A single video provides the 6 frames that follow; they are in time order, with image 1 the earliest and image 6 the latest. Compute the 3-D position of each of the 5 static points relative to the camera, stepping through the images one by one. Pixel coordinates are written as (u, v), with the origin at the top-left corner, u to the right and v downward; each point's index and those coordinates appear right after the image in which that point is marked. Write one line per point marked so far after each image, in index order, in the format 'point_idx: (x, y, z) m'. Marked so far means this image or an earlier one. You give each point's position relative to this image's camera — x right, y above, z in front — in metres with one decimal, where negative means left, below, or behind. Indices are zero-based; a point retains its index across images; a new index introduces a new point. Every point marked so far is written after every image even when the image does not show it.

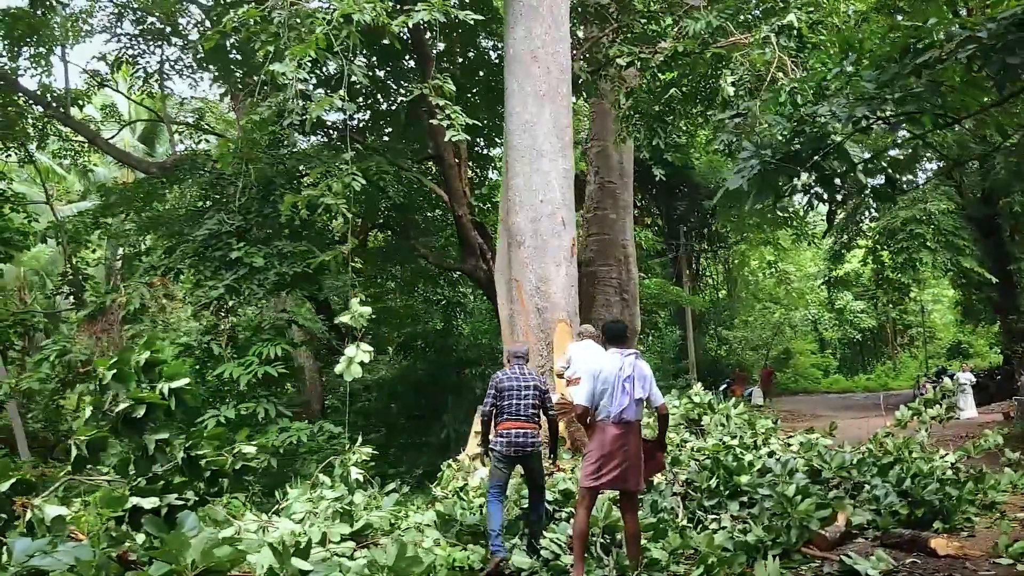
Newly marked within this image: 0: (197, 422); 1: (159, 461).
0: (-2.9, -1.3, +6.9) m
1: (-1.5, -0.7, +3.0) m
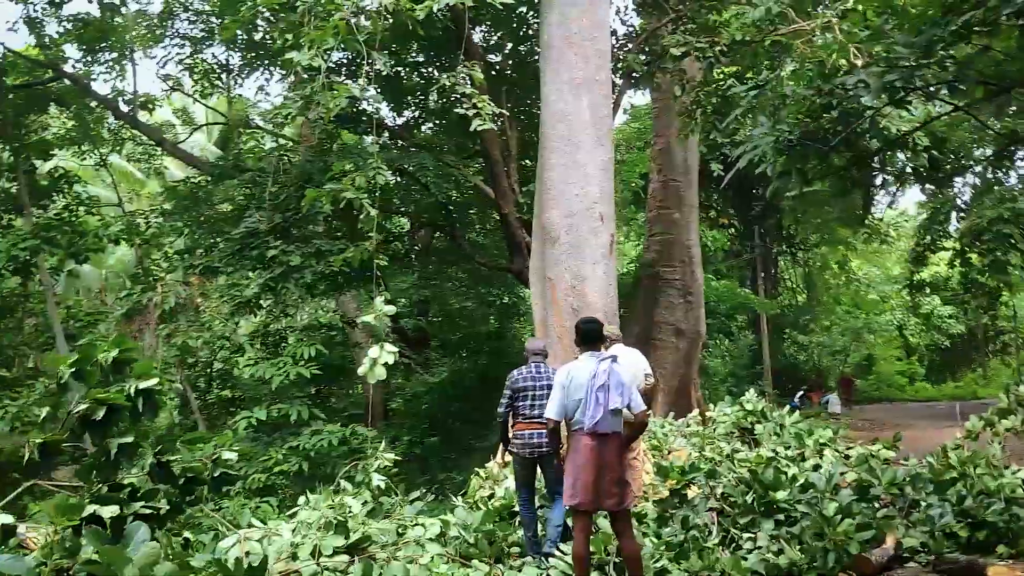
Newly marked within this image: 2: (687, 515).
0: (-2.6, -1.3, +6.8) m
1: (-1.5, -0.7, +2.9) m
2: (+1.1, -1.4, +4.4) m
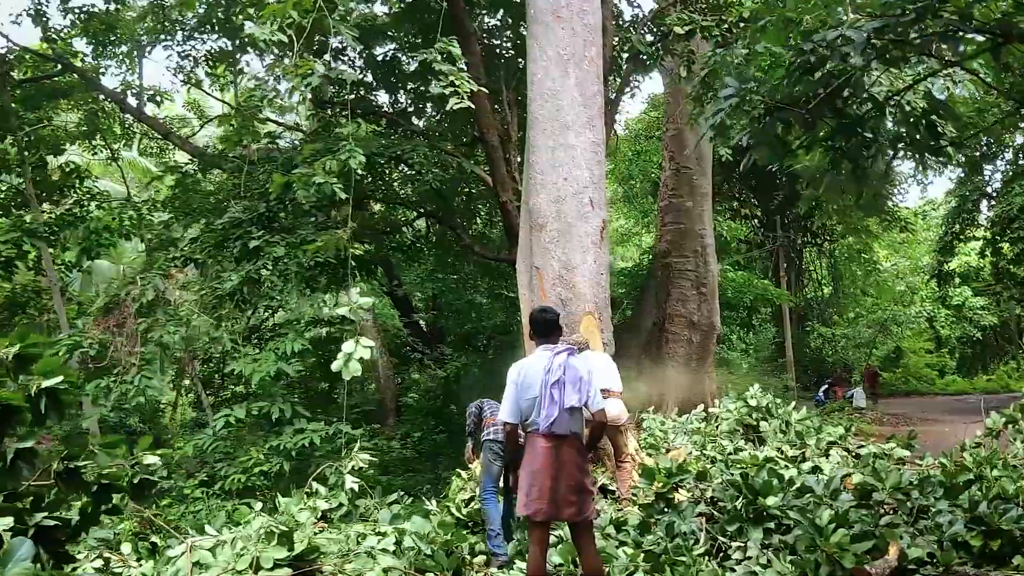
0: (-2.7, -1.2, +6.6) m
1: (-1.8, -0.7, +2.6) m
2: (+0.9, -1.3, +4.1) m
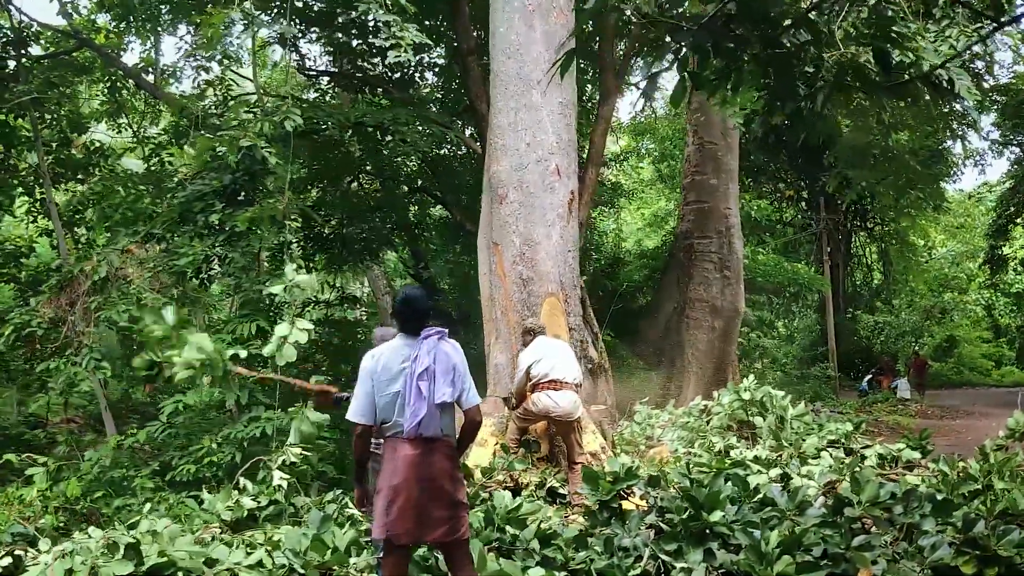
0: (-3.0, -1.0, +6.3) m
1: (-2.3, -0.6, +2.2) m
2: (+0.5, -1.2, +3.5) m
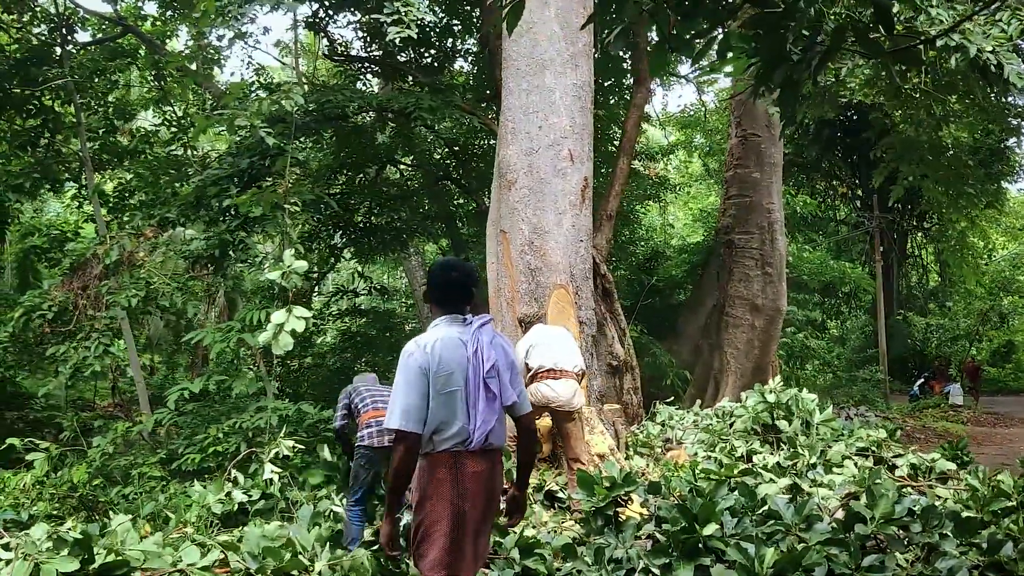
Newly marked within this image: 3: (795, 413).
0: (-2.9, -0.9, +6.2) m
1: (-2.4, -0.5, +2.1) m
2: (+0.4, -1.2, +3.3) m
3: (+2.3, -1.0, +5.8) m
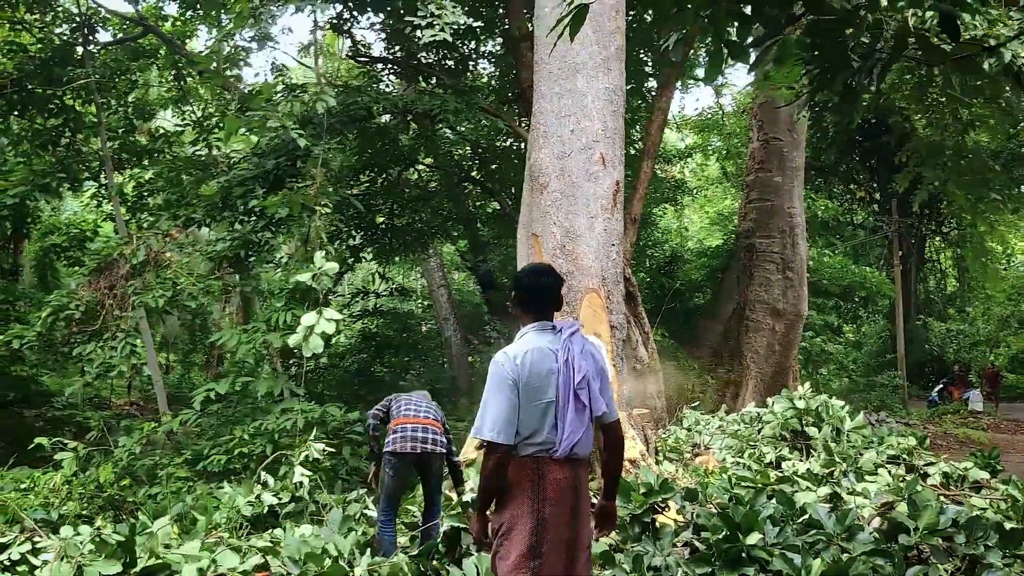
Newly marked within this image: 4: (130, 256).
0: (-2.7, -0.9, +6.2) m
1: (-2.3, -0.5, +2.1) m
2: (+0.5, -1.2, +3.2) m
3: (+2.5, -1.0, +5.8) m
4: (-3.4, +0.3, +6.6) m
